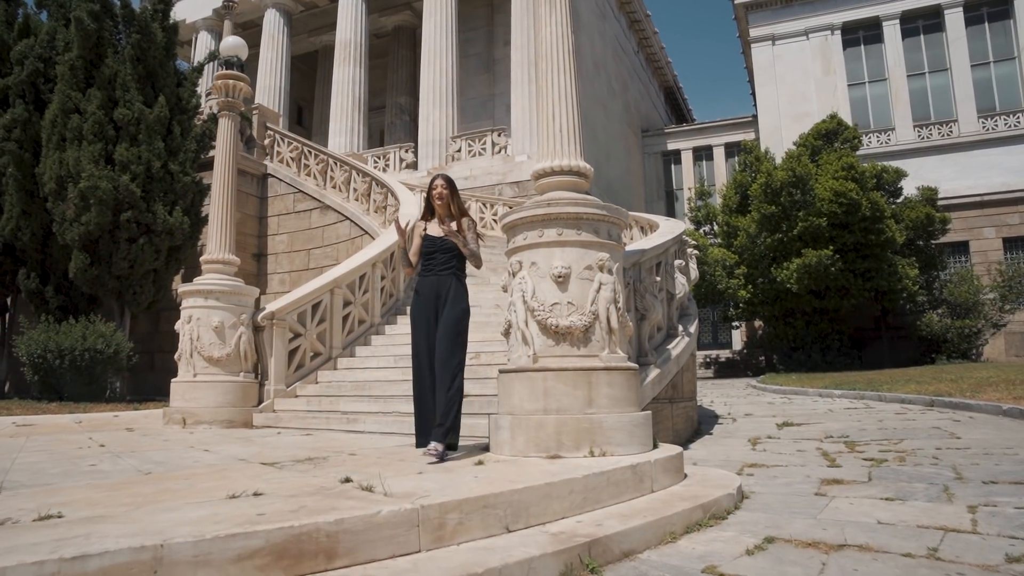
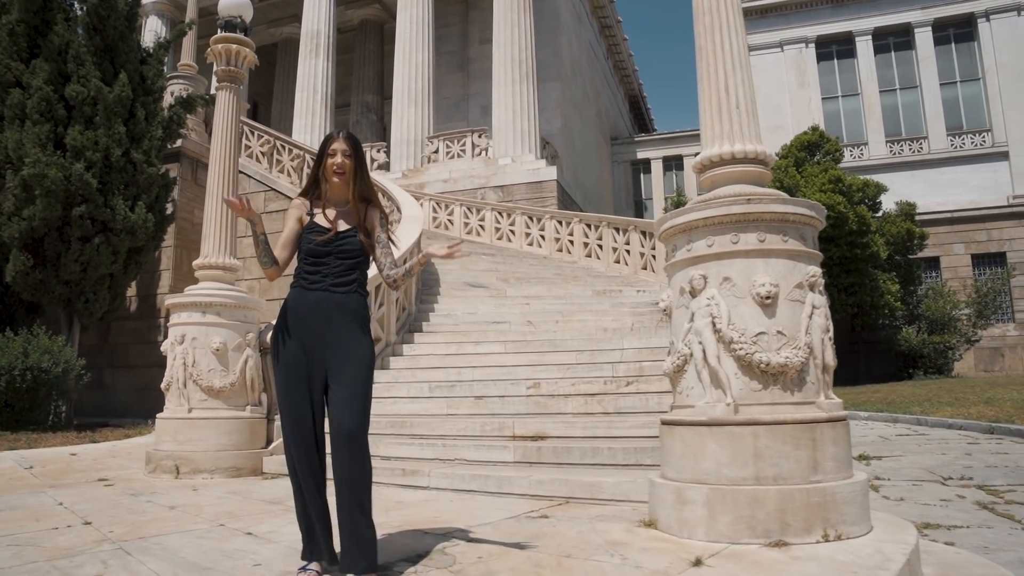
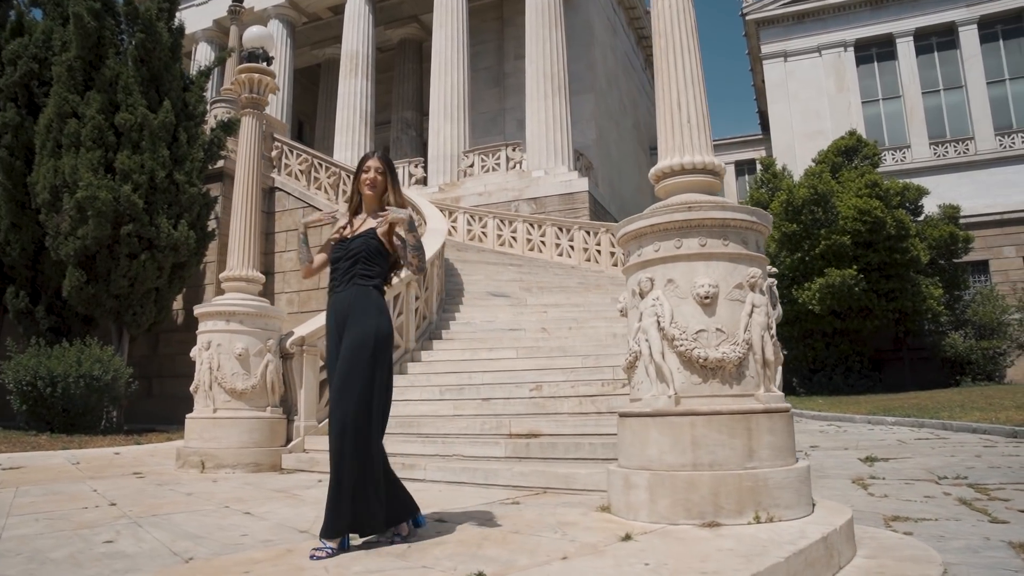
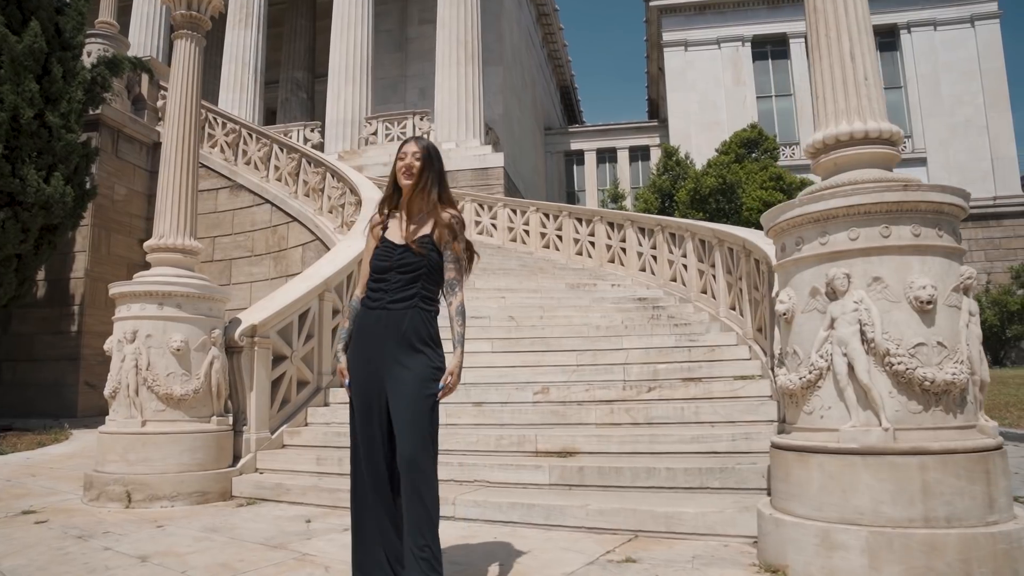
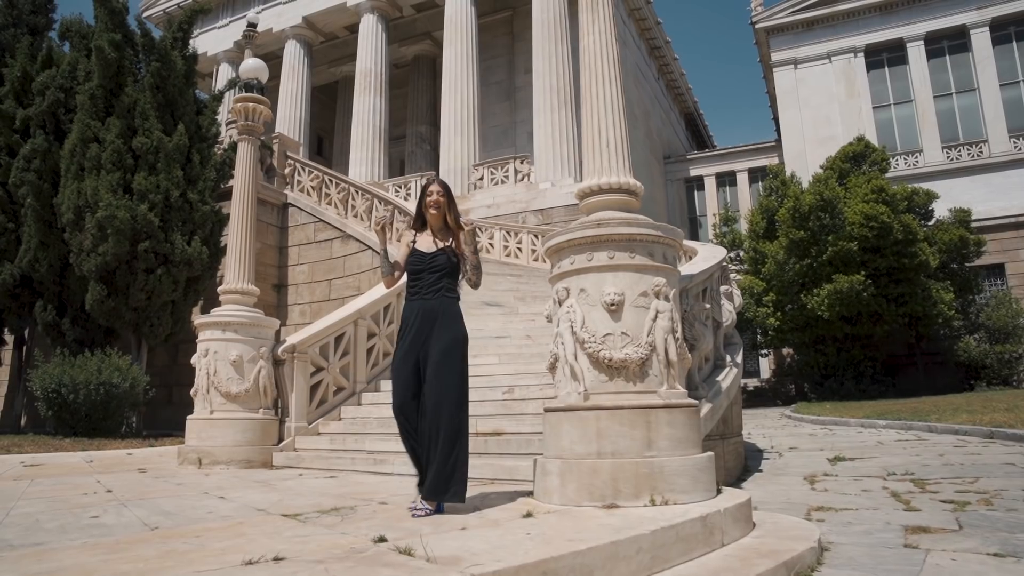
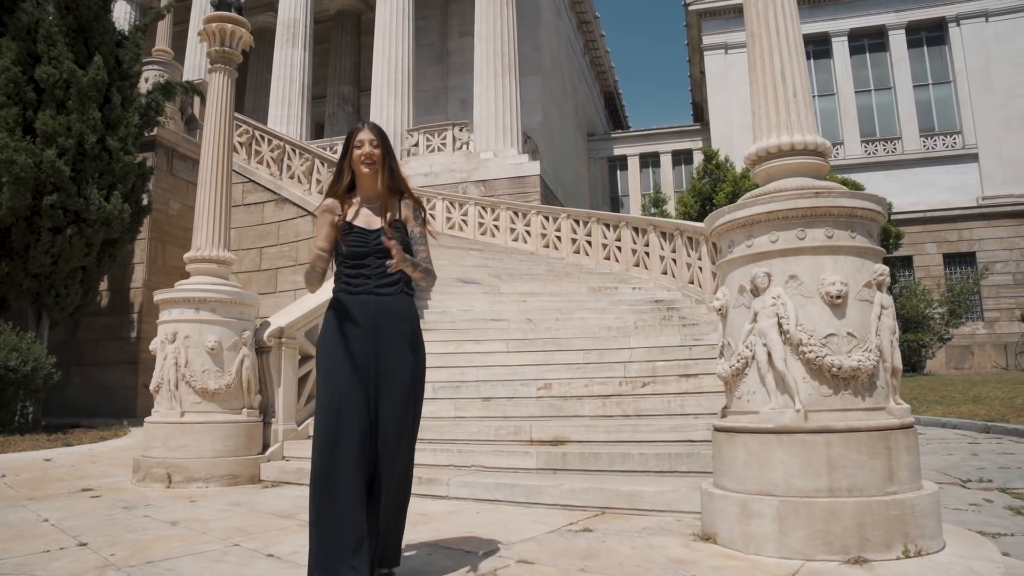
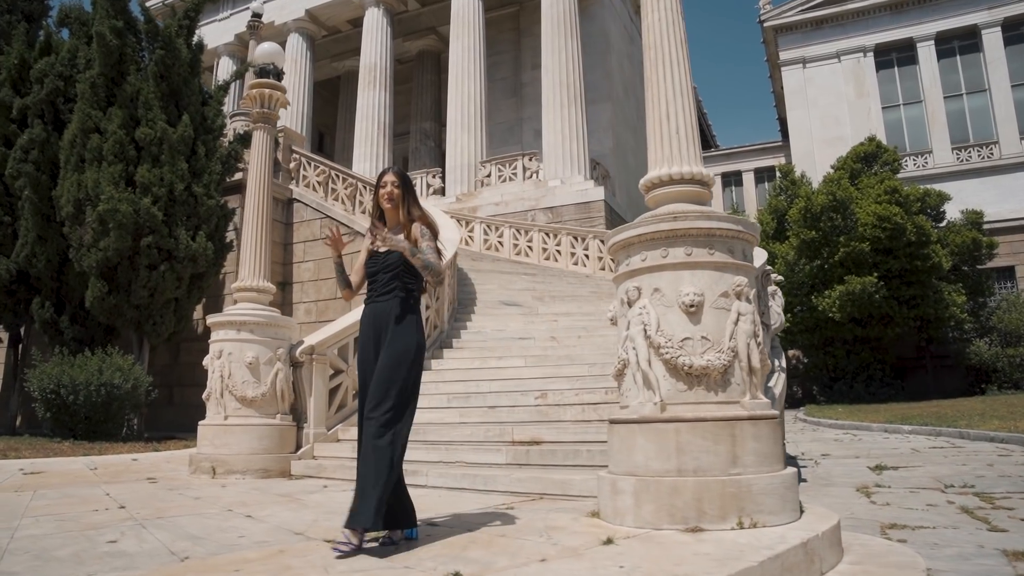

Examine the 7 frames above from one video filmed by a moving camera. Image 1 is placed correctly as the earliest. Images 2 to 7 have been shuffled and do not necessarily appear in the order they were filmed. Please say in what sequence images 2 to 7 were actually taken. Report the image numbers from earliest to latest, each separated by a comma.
5, 7, 3, 2, 6, 4
